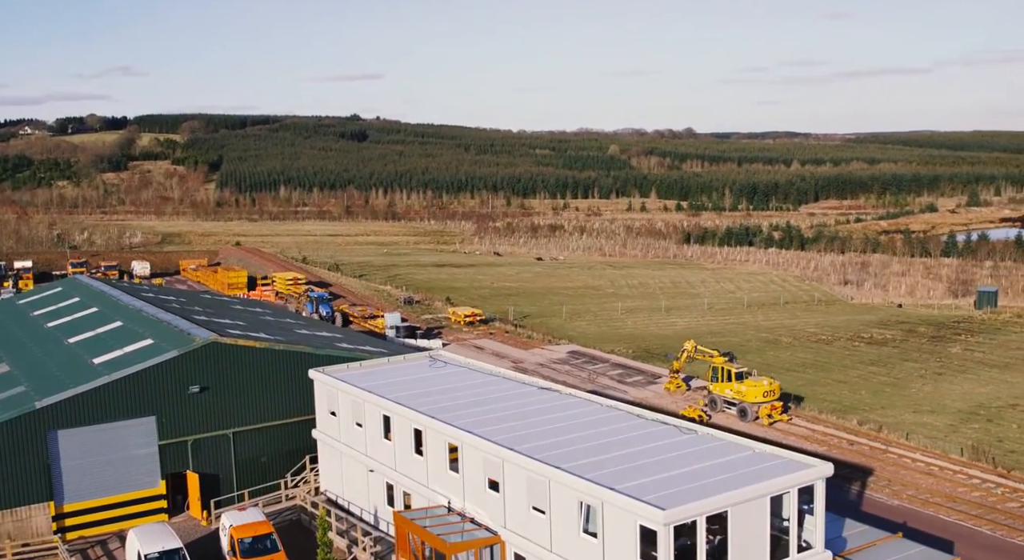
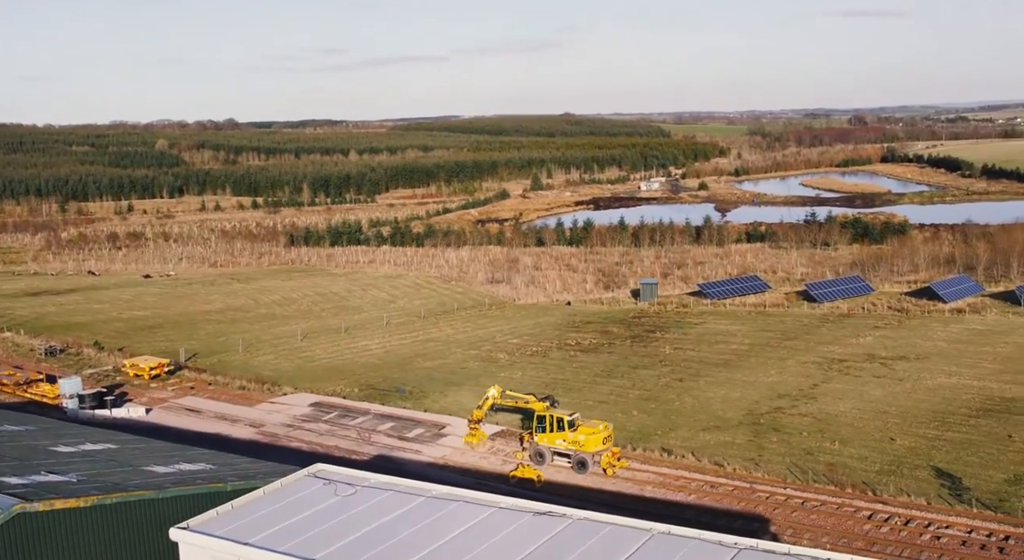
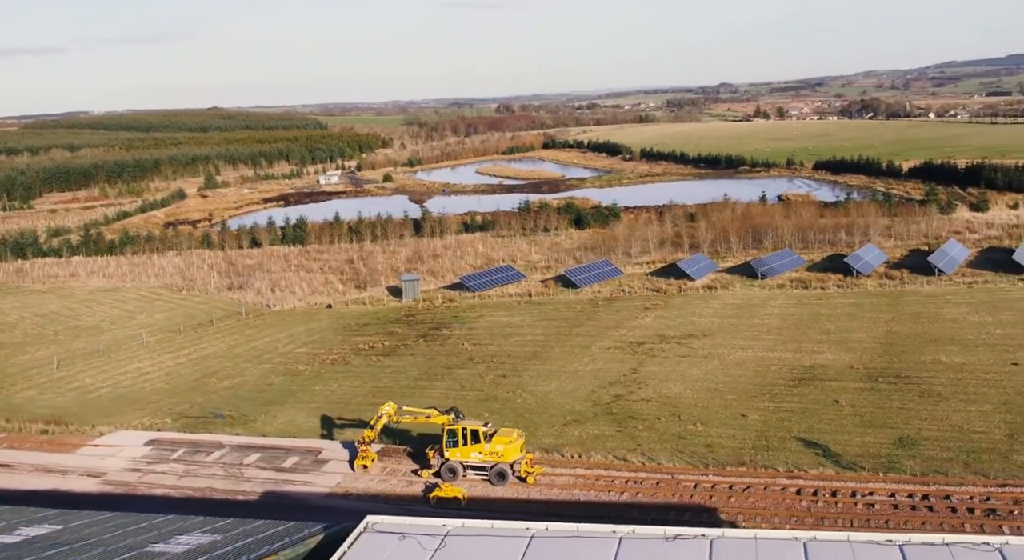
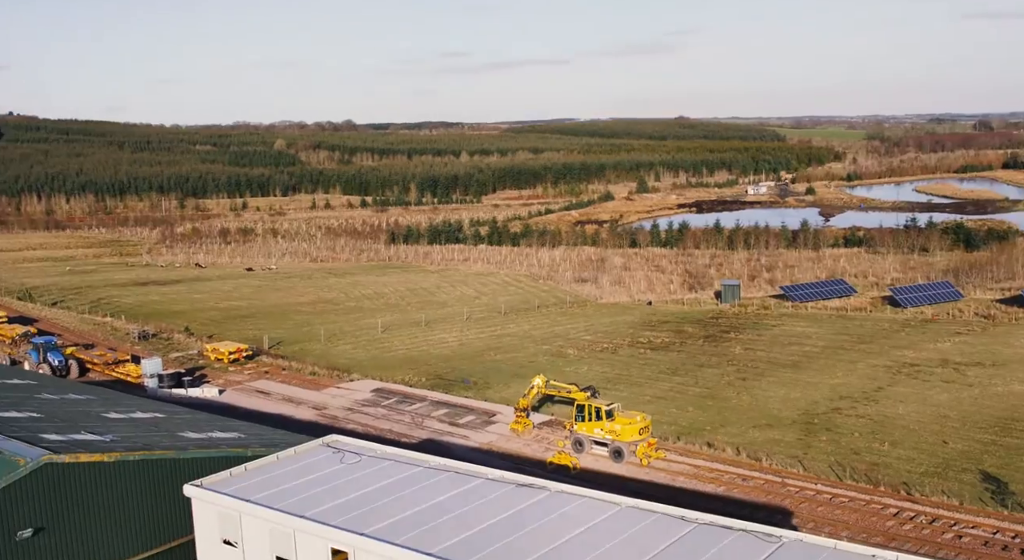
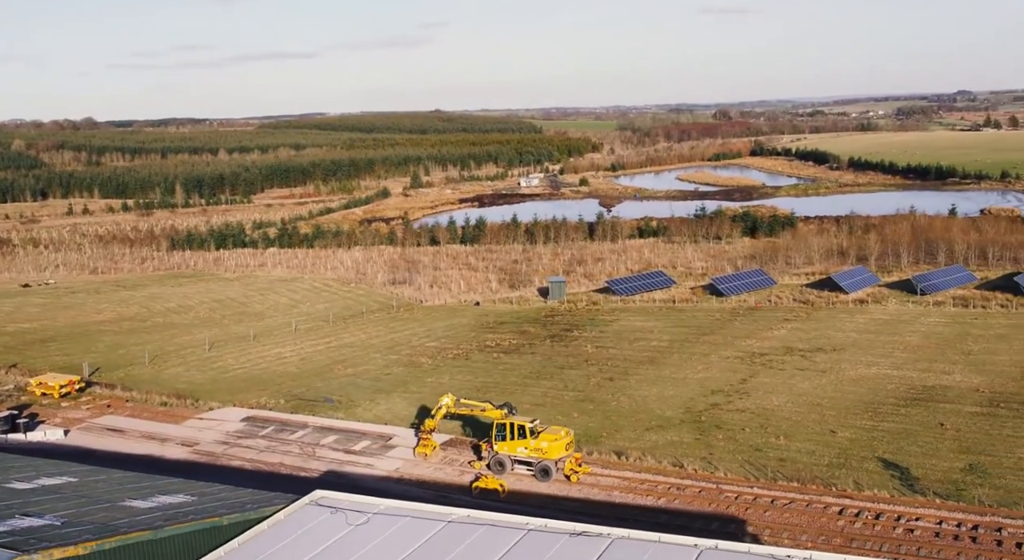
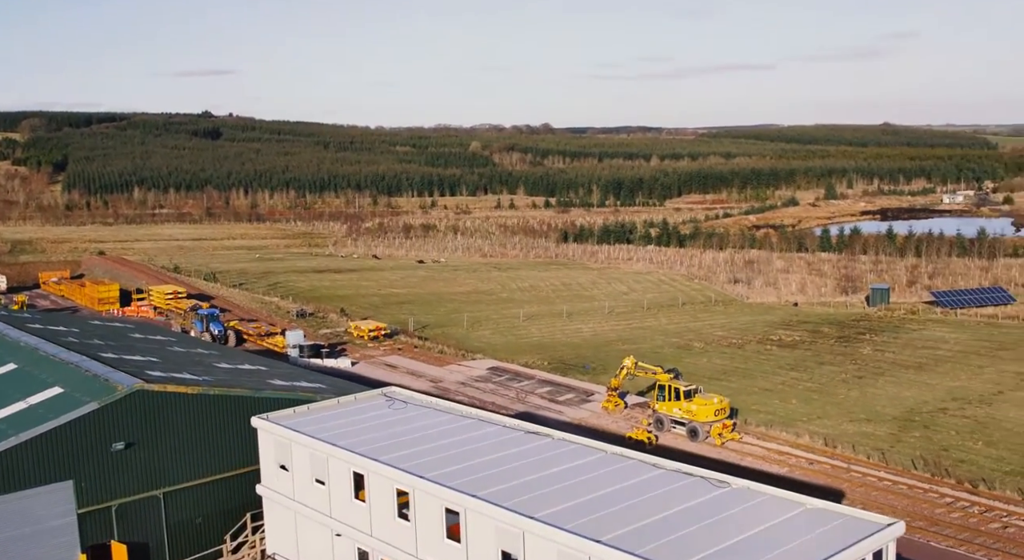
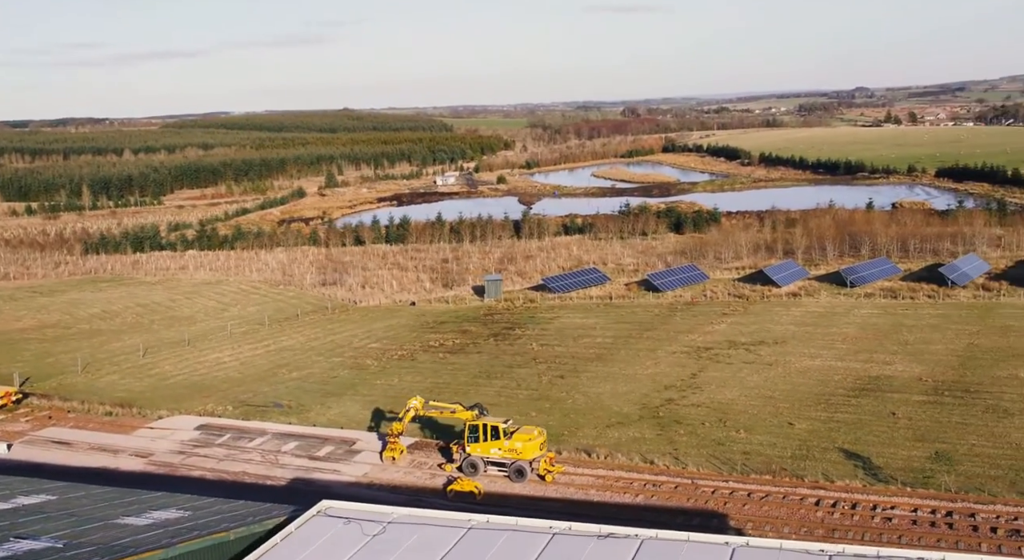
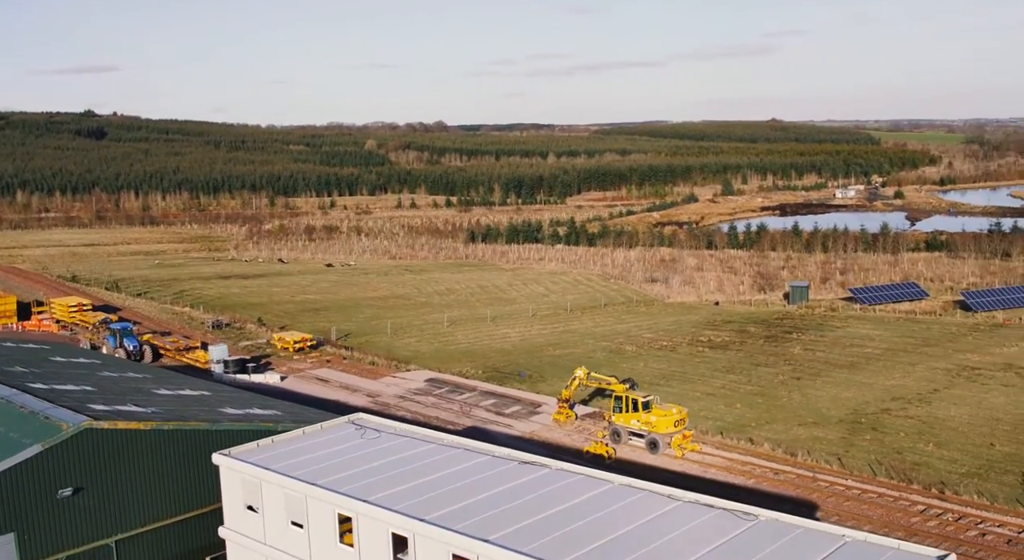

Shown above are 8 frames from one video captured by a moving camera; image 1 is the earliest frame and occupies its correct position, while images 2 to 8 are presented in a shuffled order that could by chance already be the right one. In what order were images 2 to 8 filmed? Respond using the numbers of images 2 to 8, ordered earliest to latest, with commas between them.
6, 8, 4, 2, 5, 7, 3
